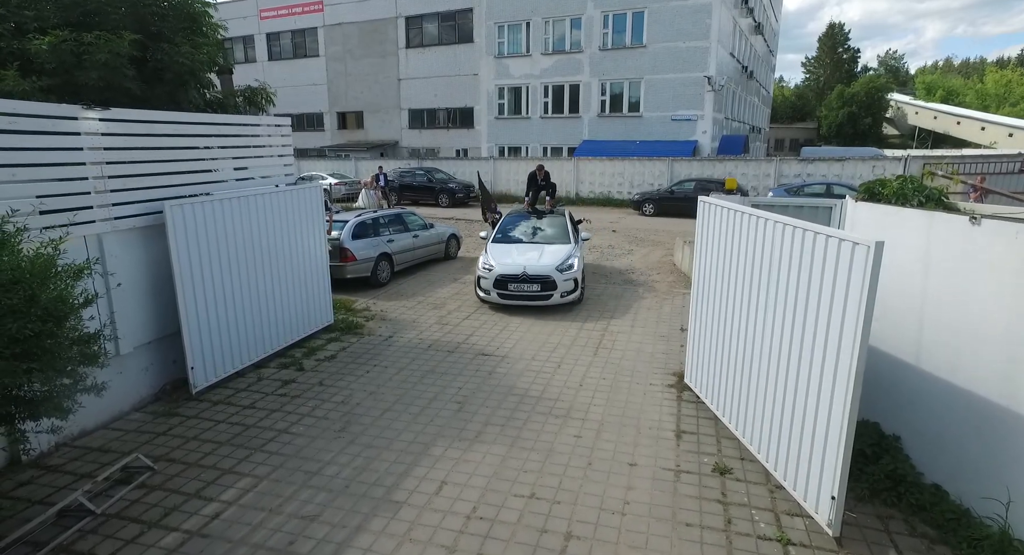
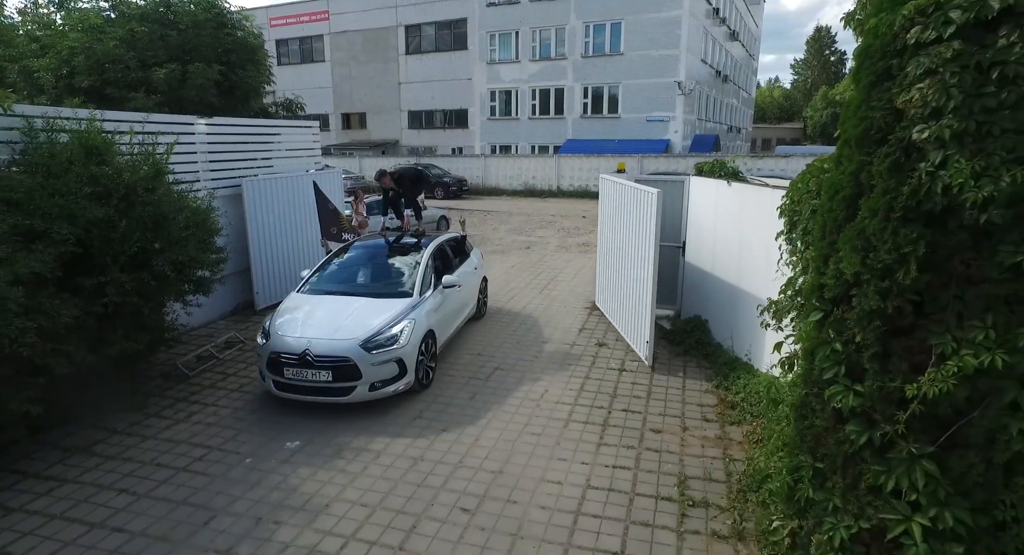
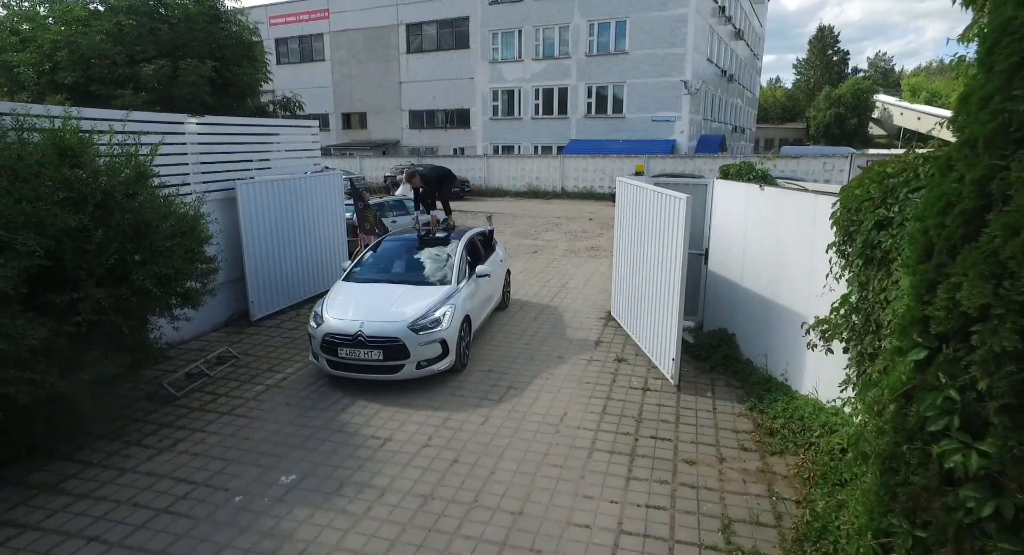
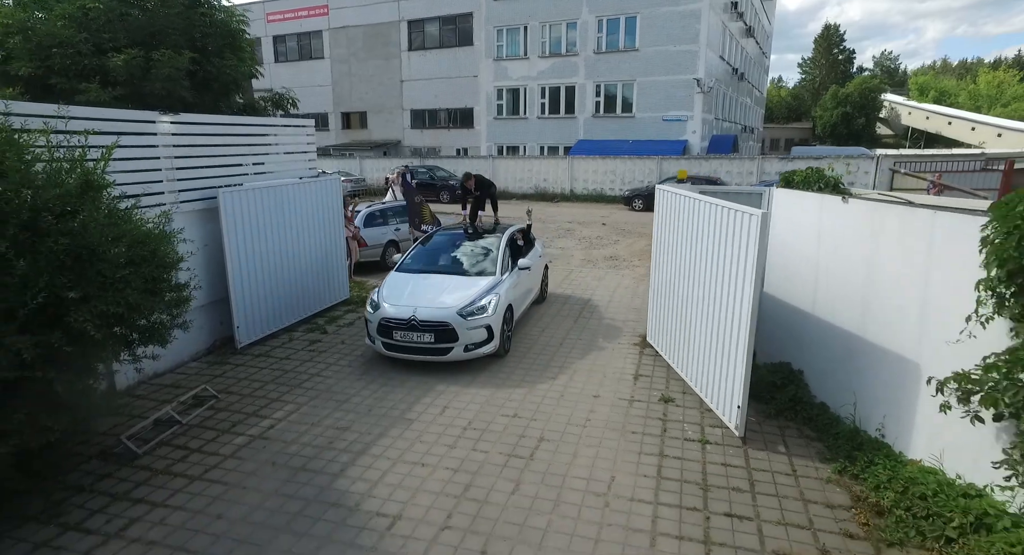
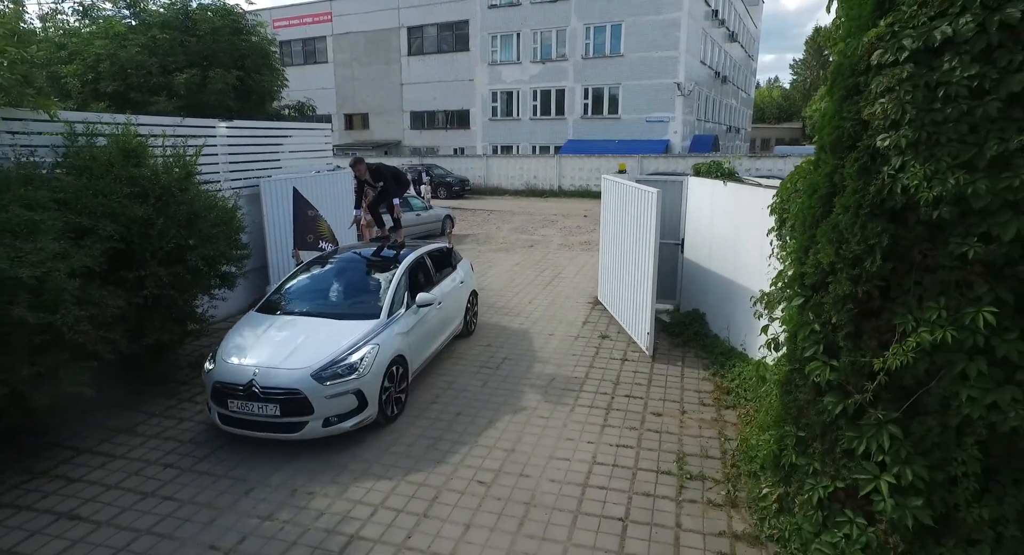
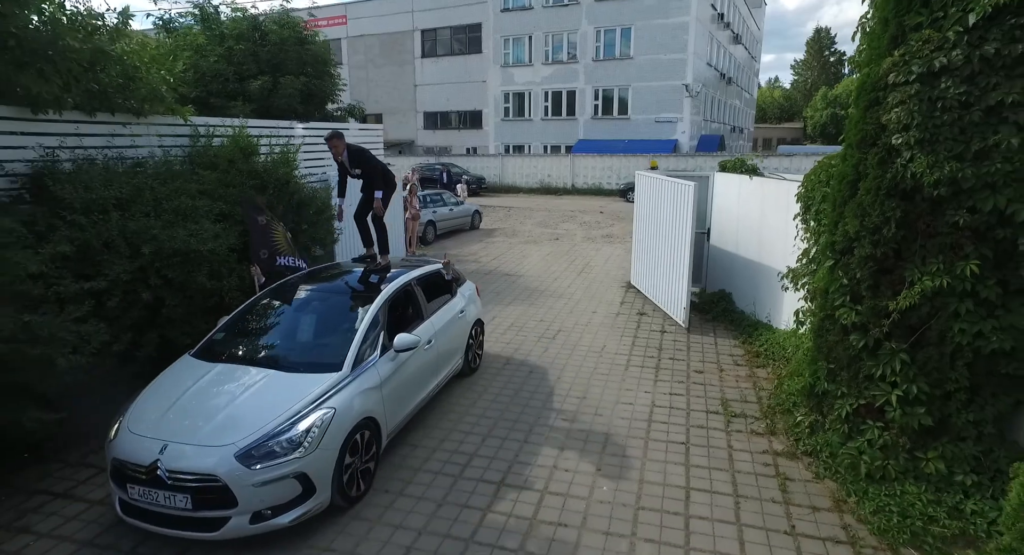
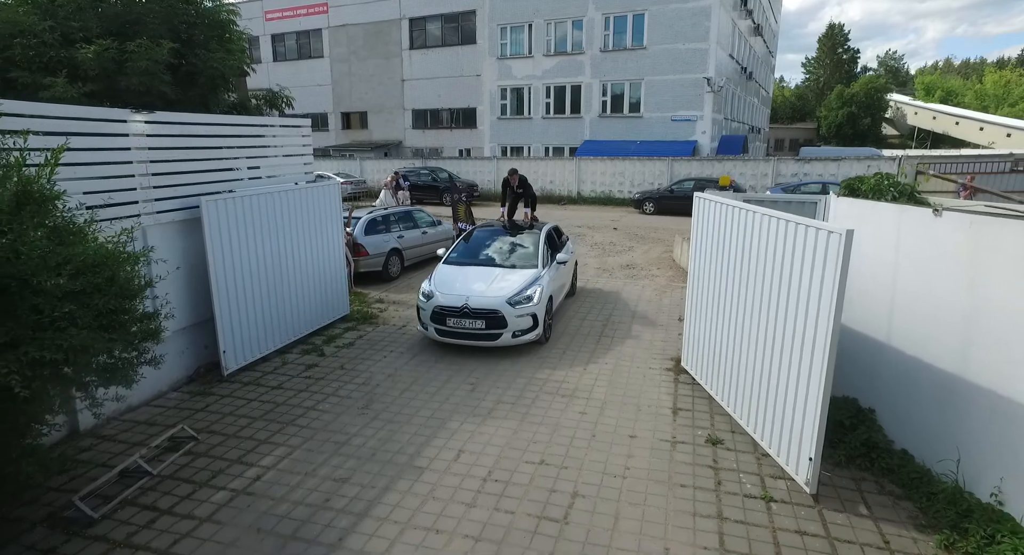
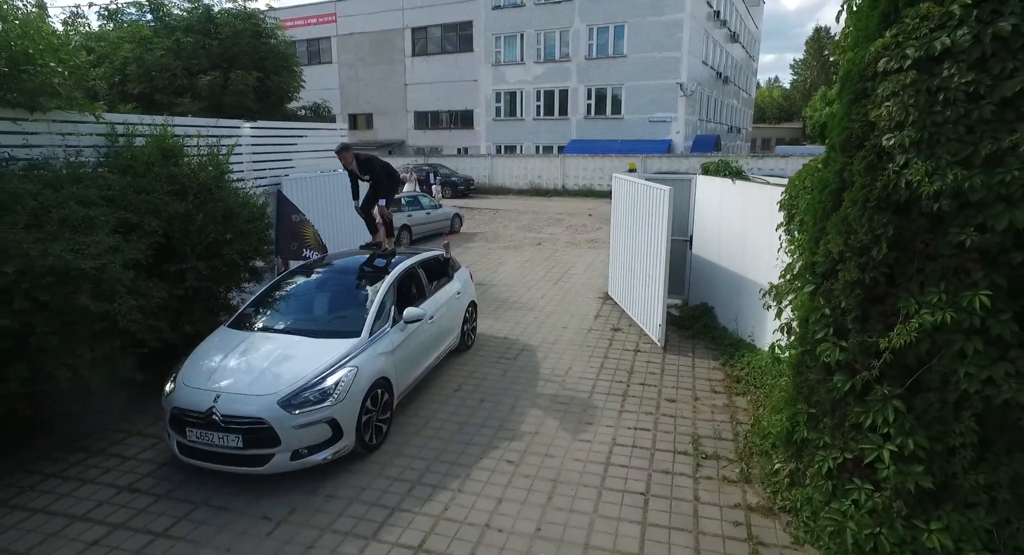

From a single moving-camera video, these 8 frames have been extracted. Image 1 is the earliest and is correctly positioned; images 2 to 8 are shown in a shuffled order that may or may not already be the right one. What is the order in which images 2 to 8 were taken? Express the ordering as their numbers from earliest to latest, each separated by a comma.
7, 4, 3, 2, 5, 8, 6
